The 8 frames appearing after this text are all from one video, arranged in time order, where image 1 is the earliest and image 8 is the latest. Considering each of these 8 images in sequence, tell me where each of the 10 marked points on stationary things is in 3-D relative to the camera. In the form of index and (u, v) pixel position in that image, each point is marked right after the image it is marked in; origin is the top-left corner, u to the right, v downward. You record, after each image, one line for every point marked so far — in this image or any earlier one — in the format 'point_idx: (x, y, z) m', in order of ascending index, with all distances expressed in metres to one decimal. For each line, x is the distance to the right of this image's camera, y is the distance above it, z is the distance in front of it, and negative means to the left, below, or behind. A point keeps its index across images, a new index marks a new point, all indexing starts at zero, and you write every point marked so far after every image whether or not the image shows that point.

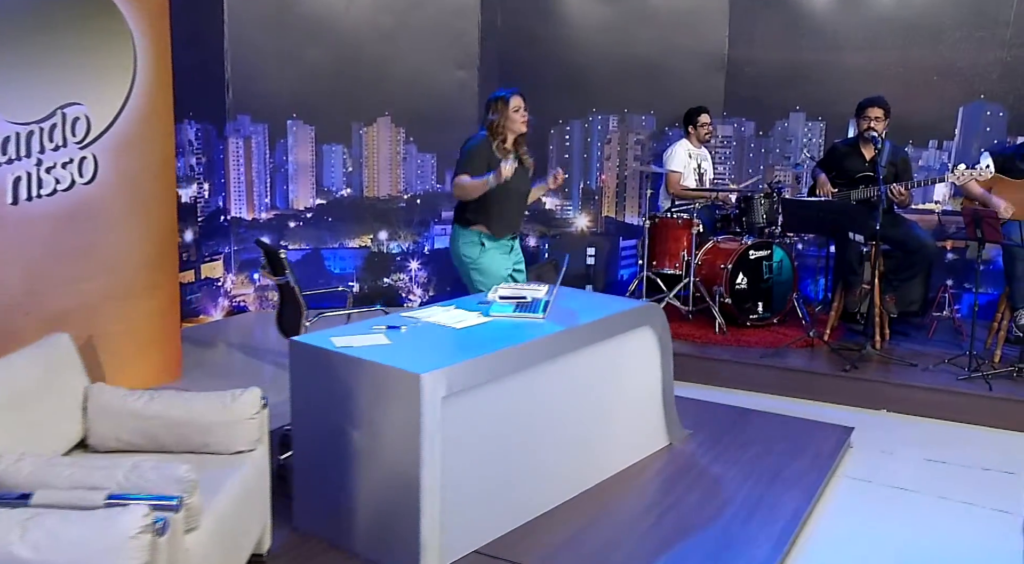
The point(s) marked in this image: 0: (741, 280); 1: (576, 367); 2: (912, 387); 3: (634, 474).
0: (+1.5, 0.0, +4.9) m
1: (+0.2, -0.3, +2.7) m
2: (+2.0, -0.5, +3.9) m
3: (+0.5, -0.7, +3.0) m
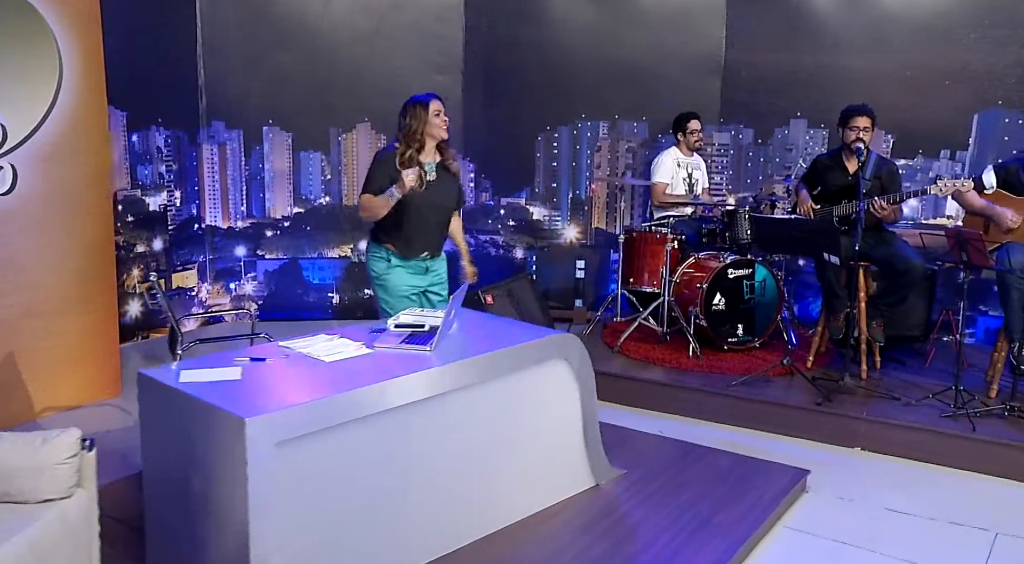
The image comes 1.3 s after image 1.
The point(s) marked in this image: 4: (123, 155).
0: (+1.2, -0.1, +4.5) m
1: (-0.1, -0.4, +2.4) m
2: (+1.7, -0.7, +3.5) m
3: (+0.1, -0.8, +2.7) m
4: (-2.7, +0.9, +5.4) m
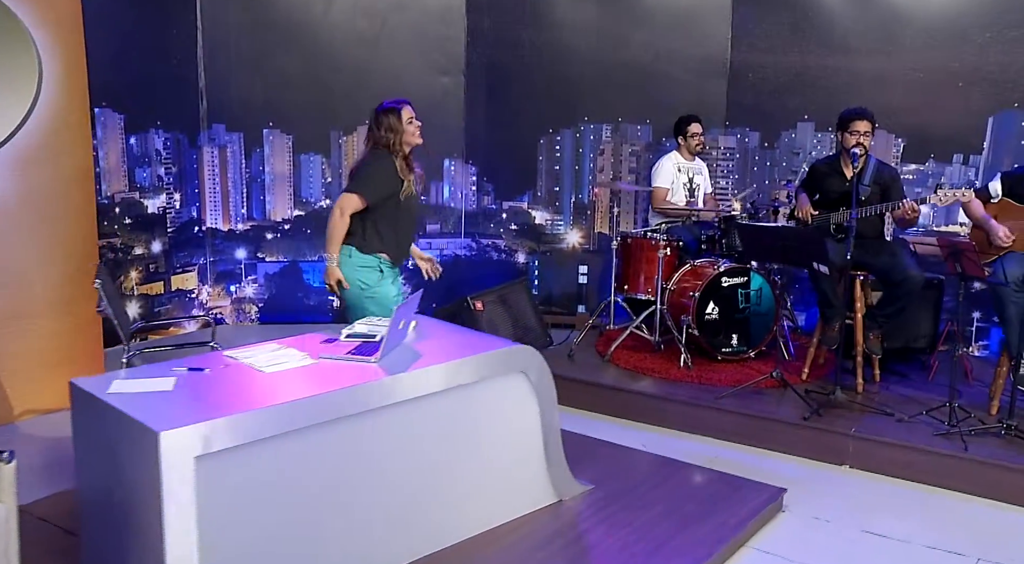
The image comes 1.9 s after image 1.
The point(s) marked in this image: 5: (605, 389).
0: (+1.2, -0.2, +4.4) m
1: (-0.3, -0.4, +2.3) m
2: (+1.6, -0.7, +3.4) m
3: (0.0, -0.9, +2.6) m
4: (-2.8, +0.9, +5.4) m
5: (+0.5, -0.6, +4.2) m
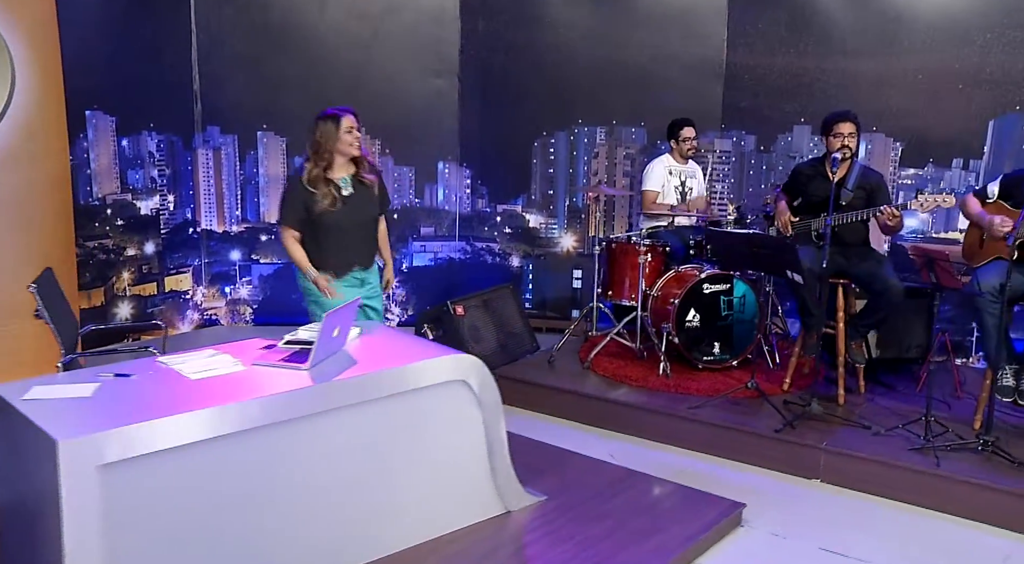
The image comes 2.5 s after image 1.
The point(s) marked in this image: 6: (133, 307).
0: (+1.0, -0.2, +4.3) m
1: (-0.5, -0.4, +2.3) m
2: (+1.4, -0.7, +3.3) m
3: (-0.2, -0.9, +2.5) m
4: (-2.8, +0.9, +5.5) m
5: (+0.4, -0.6, +4.1) m
6: (-2.9, -0.2, +5.8) m
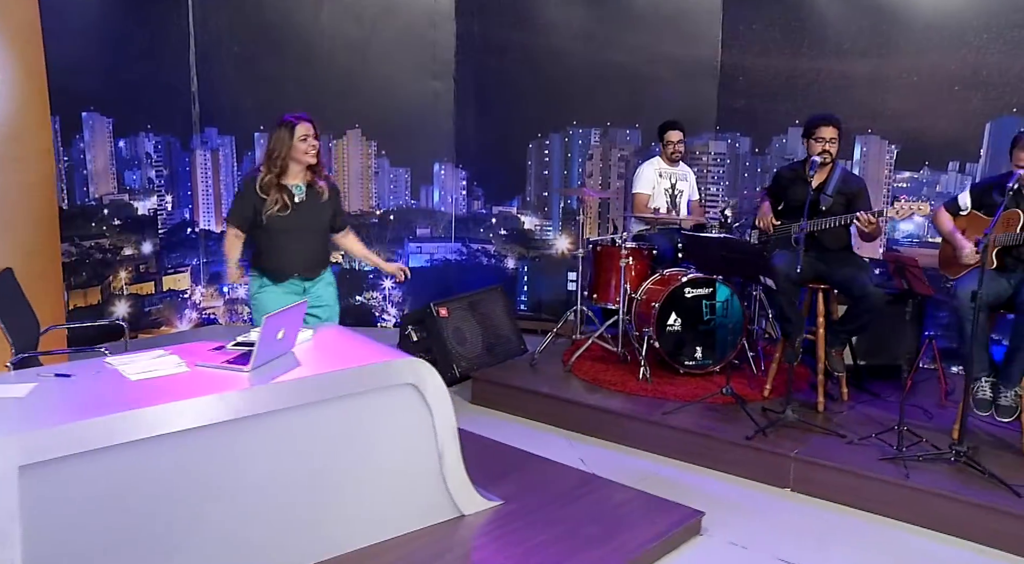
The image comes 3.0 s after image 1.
0: (+0.9, -0.2, +4.2) m
1: (-0.7, -0.4, +2.3) m
2: (+1.3, -0.8, +3.2) m
3: (-0.4, -0.9, +2.5) m
4: (-2.9, +0.9, +5.5) m
5: (+0.2, -0.6, +4.1) m
6: (-2.9, -0.2, +5.9) m
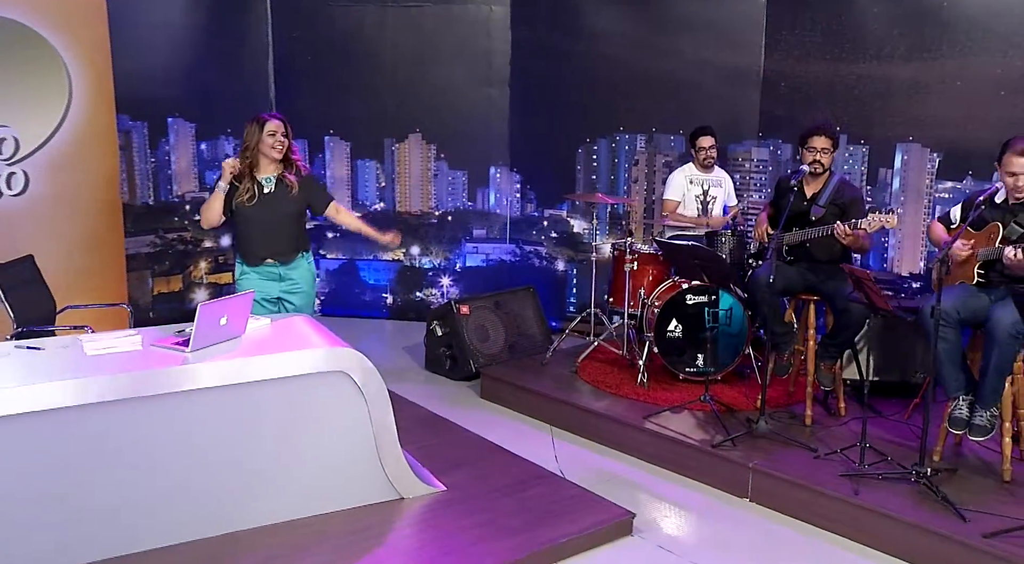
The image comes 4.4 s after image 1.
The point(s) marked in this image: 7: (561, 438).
0: (+0.9, -0.3, +4.3) m
1: (-1.0, -0.4, +2.6) m
2: (+1.1, -0.8, +3.2) m
3: (-0.7, -0.9, +2.8) m
4: (-2.6, +1.0, +6.2) m
5: (+0.2, -0.6, +4.2) m
6: (-2.6, -0.1, +6.5) m
7: (+0.3, -0.8, +4.1) m
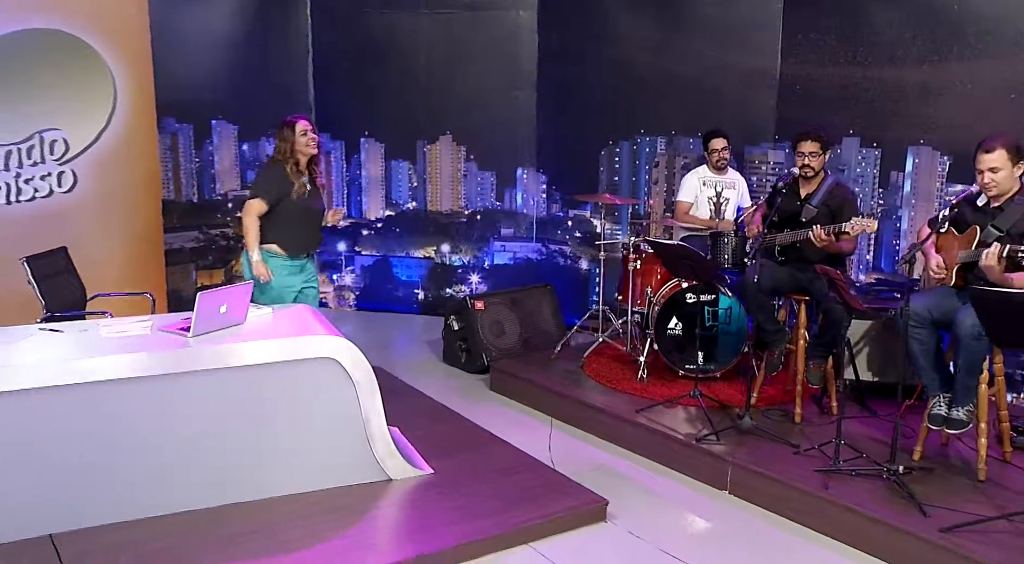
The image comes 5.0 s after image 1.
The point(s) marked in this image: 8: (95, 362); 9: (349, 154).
0: (+0.9, -0.2, +4.4) m
1: (-1.1, -0.4, +2.9) m
2: (+1.0, -0.8, +3.3) m
3: (-0.8, -0.8, +3.0) m
4: (-2.4, +1.0, +6.6) m
5: (+0.2, -0.6, +4.4) m
6: (-2.4, 0.0, +6.9) m
7: (+0.3, -0.8, +4.2) m
8: (-1.4, -0.3, +2.7) m
9: (-1.5, +1.2, +7.0) m
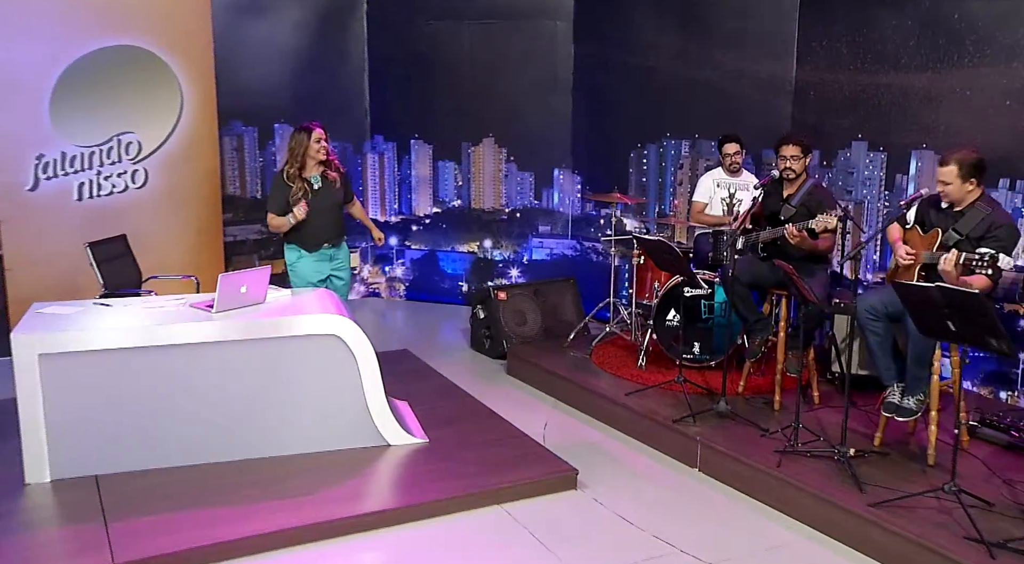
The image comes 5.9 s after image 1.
0: (+1.0, -0.2, +4.7) m
1: (-1.2, -0.3, +3.4) m
2: (+0.9, -0.8, +3.6) m
3: (-0.9, -0.8, +3.5) m
4: (-2.0, +1.1, +7.2) m
5: (+0.3, -0.6, +4.7) m
6: (-2.0, +0.1, +7.5) m
7: (+0.3, -0.8, +4.6) m
8: (-1.5, -0.2, +3.2) m
9: (-1.1, +1.2, +7.6) m
